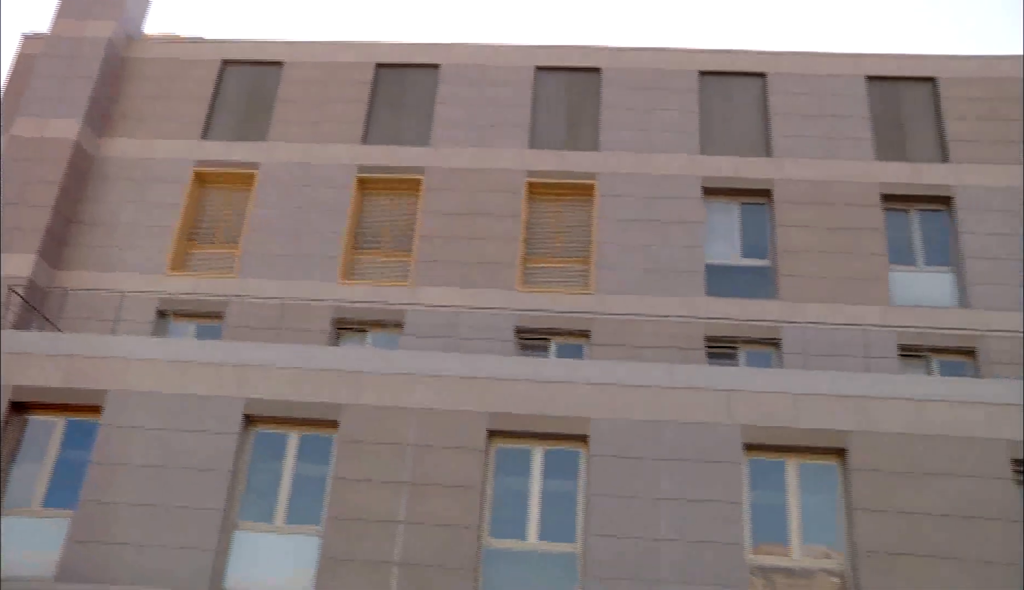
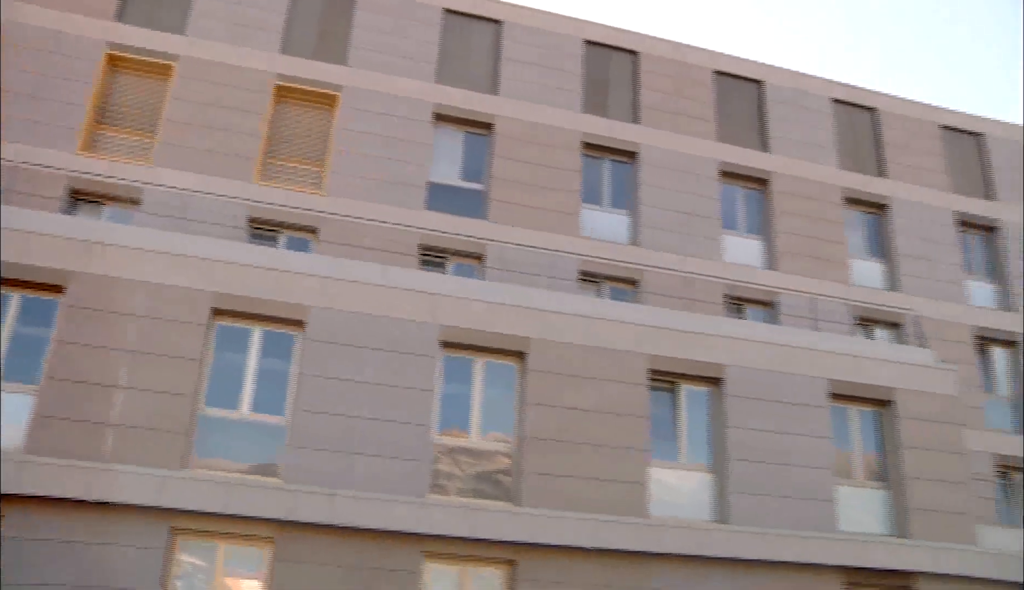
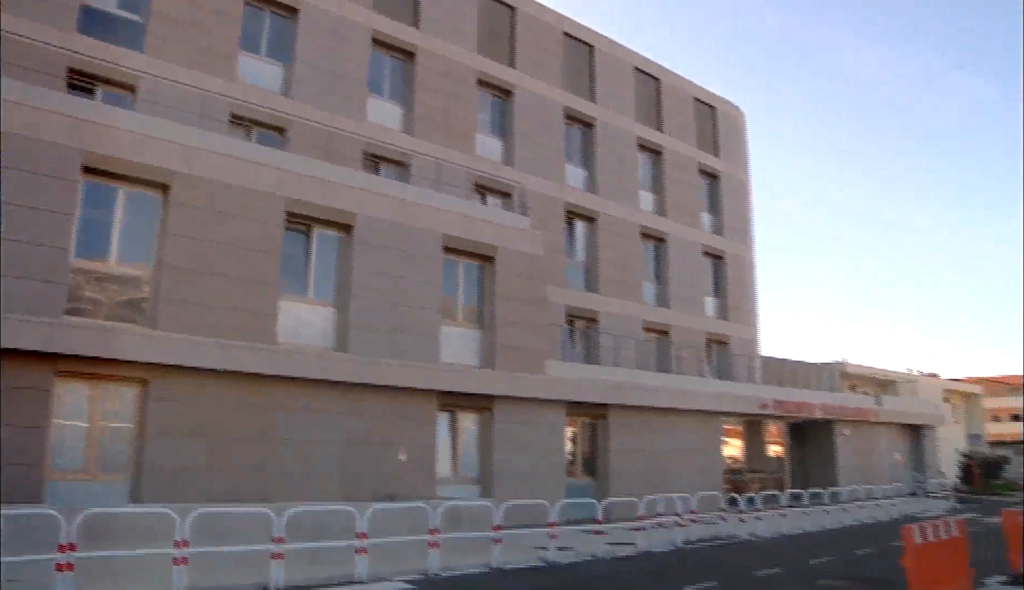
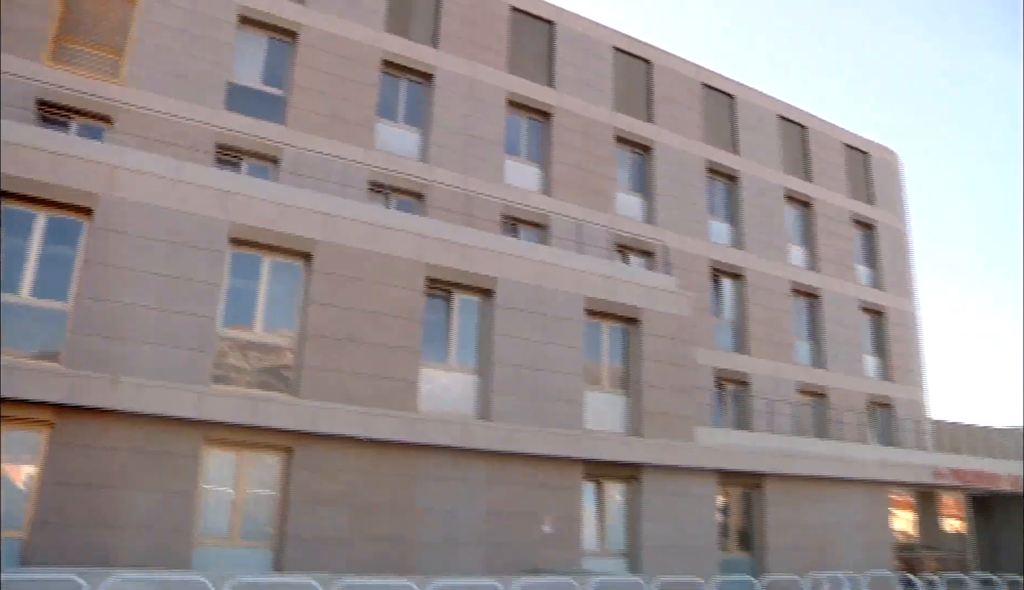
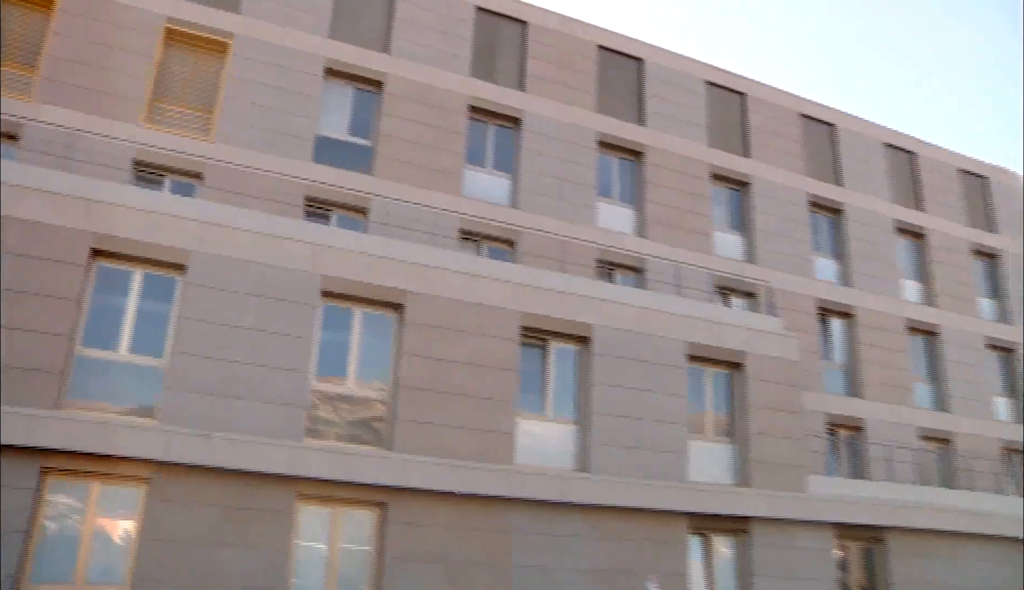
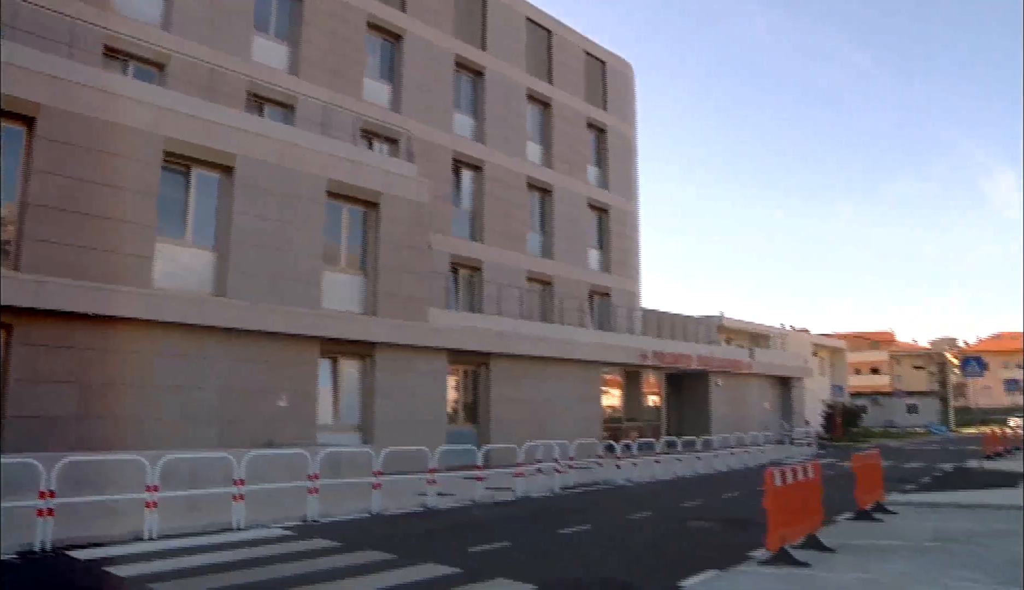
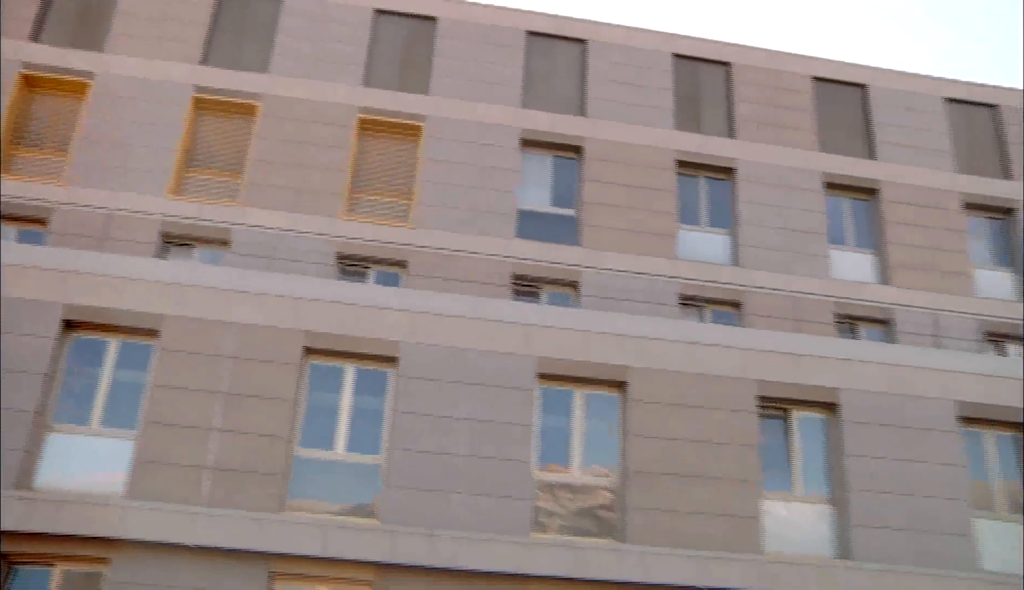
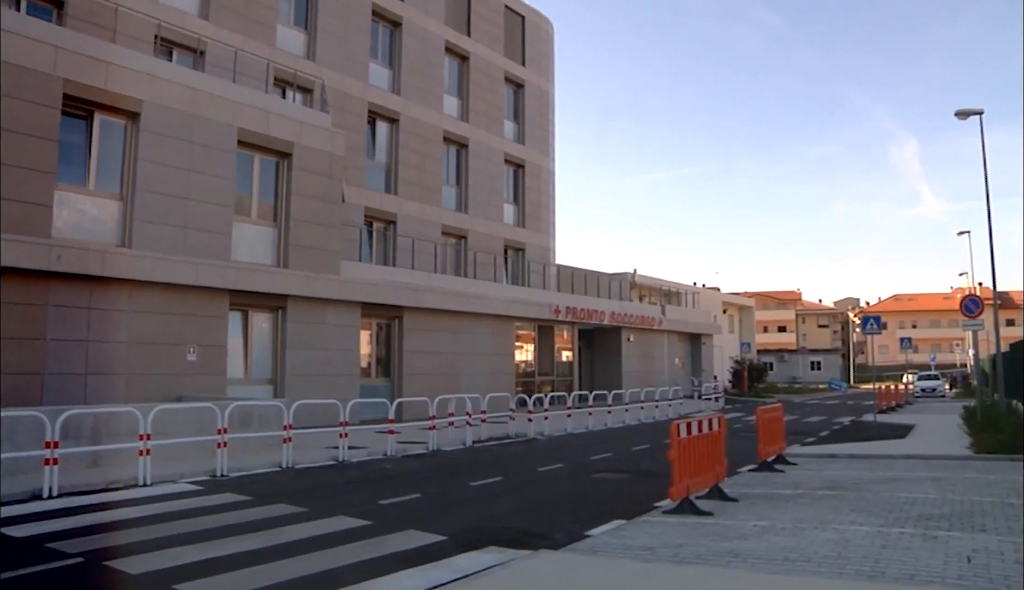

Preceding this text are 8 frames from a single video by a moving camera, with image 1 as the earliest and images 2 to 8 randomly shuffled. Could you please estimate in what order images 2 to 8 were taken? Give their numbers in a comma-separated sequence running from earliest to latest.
7, 2, 5, 4, 3, 6, 8
